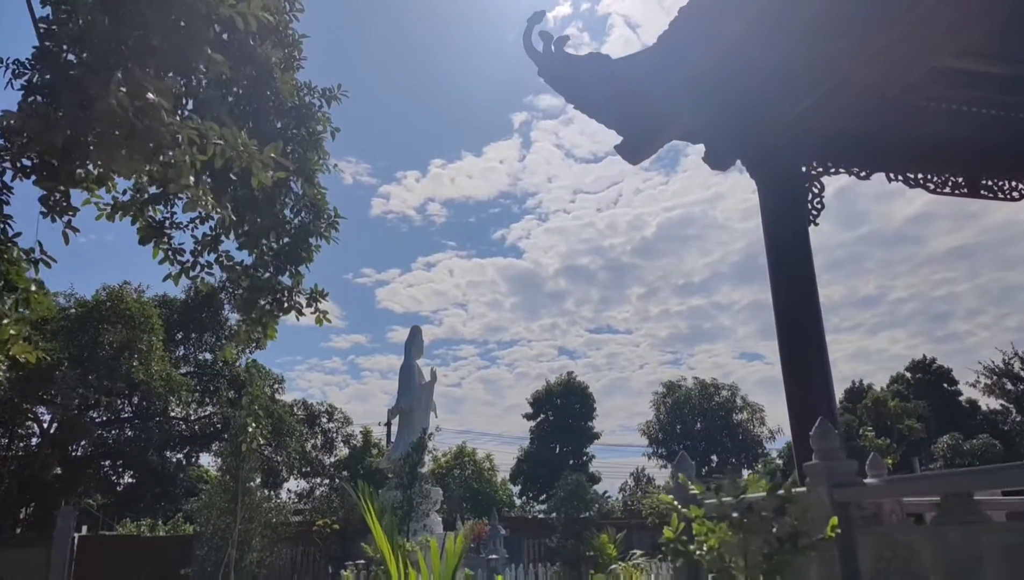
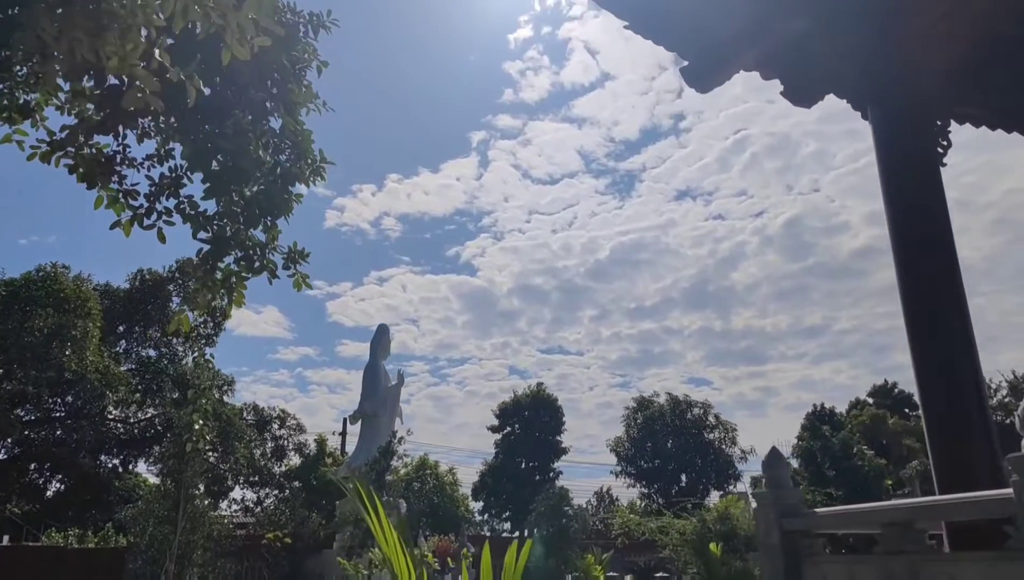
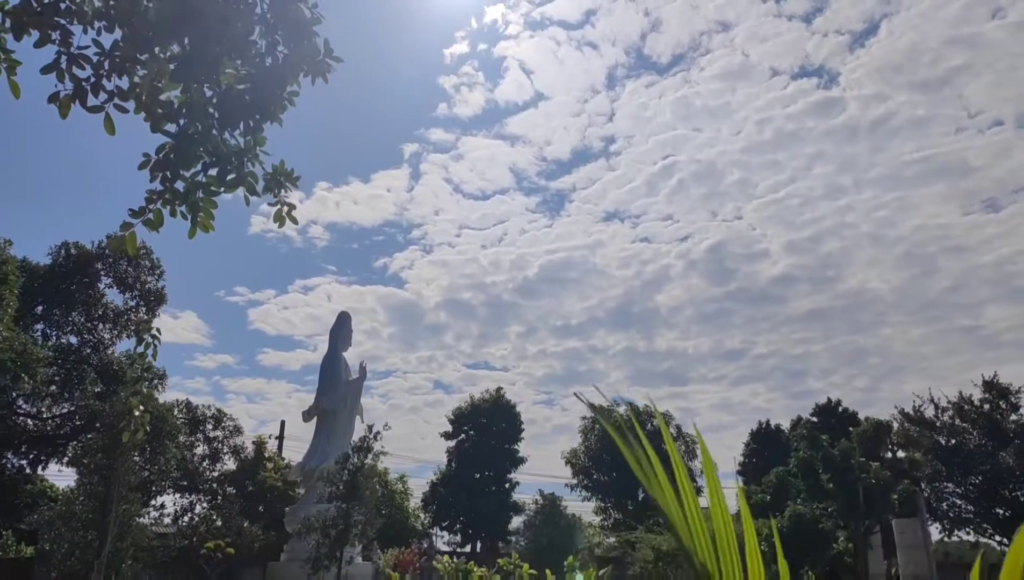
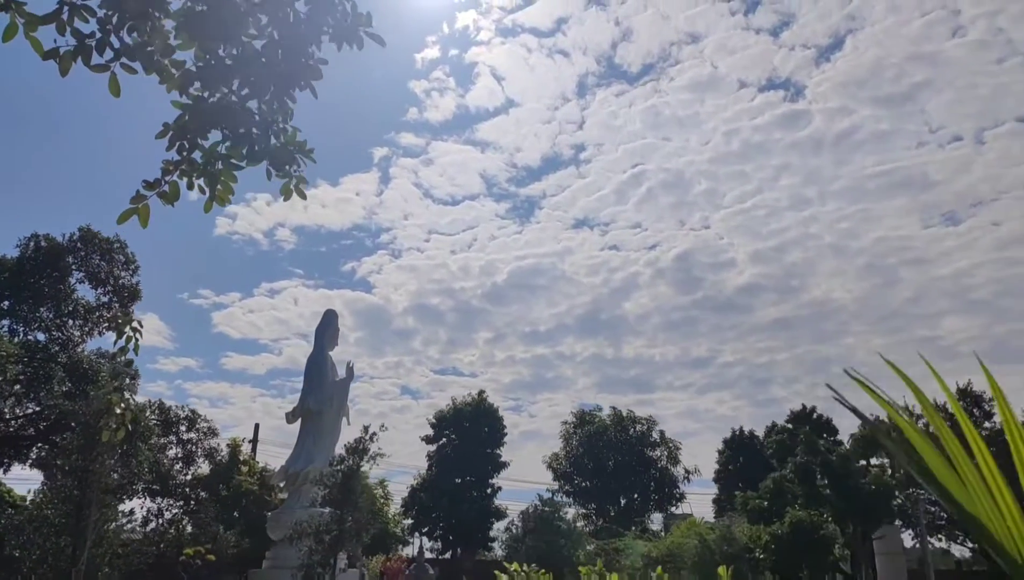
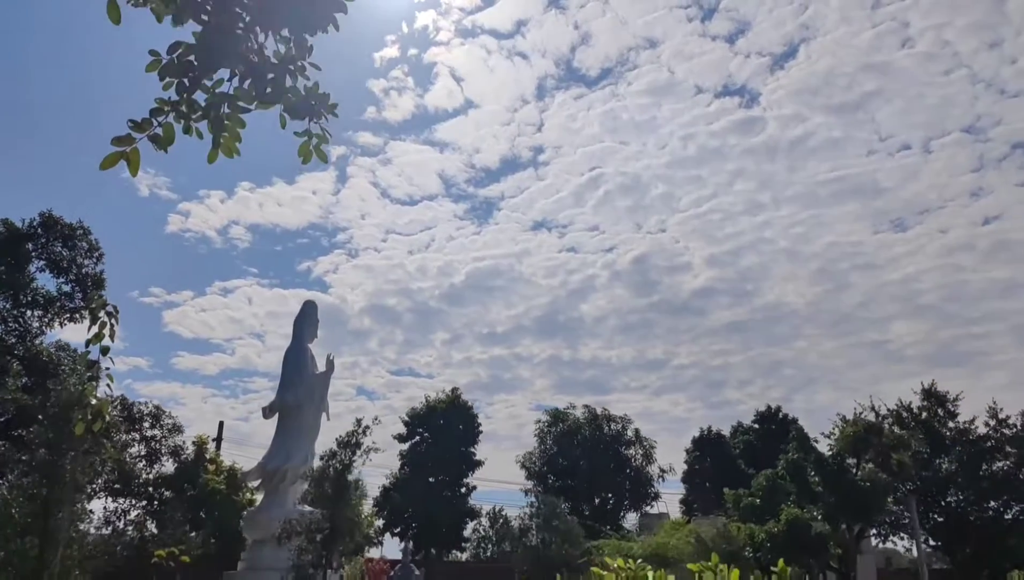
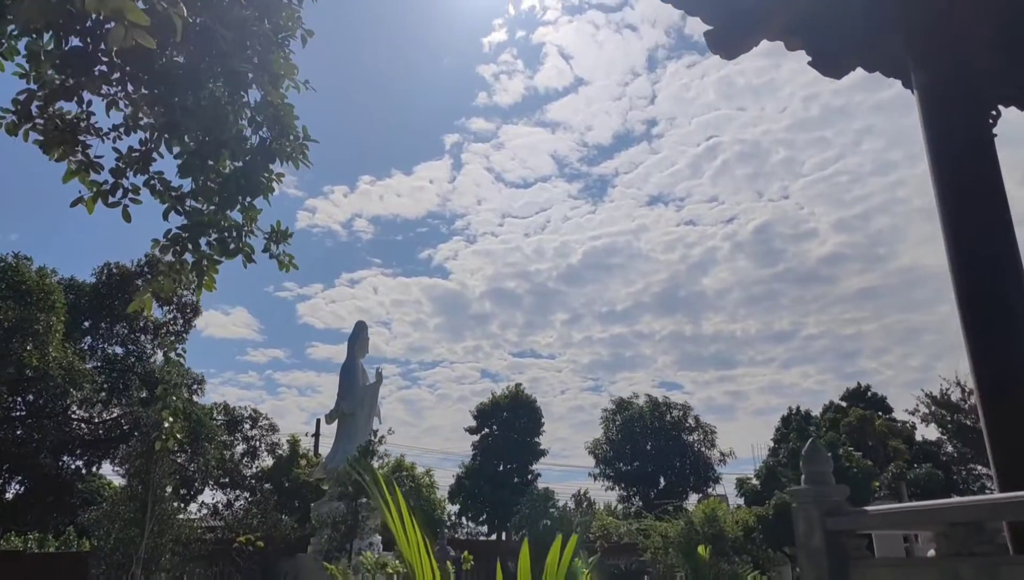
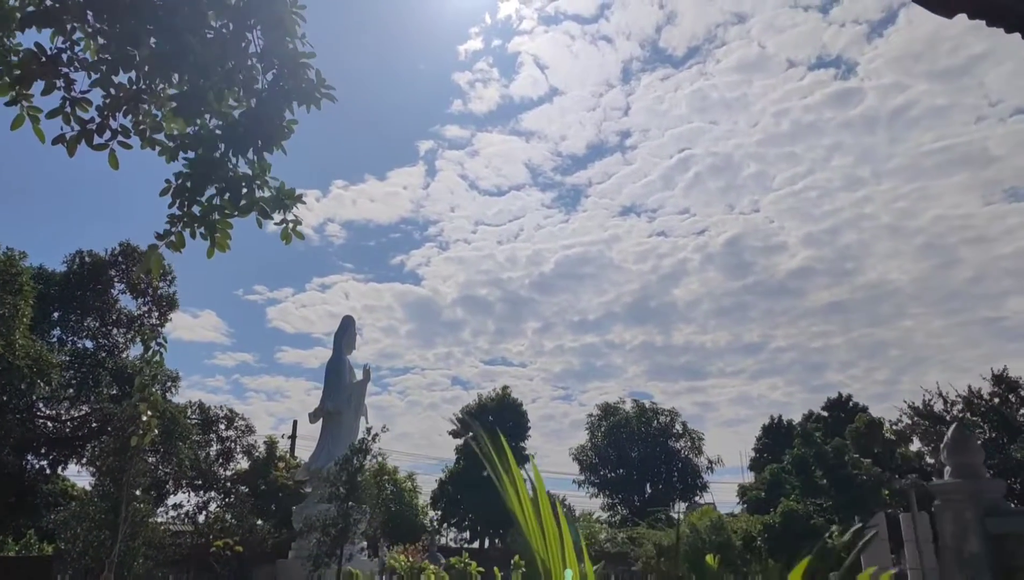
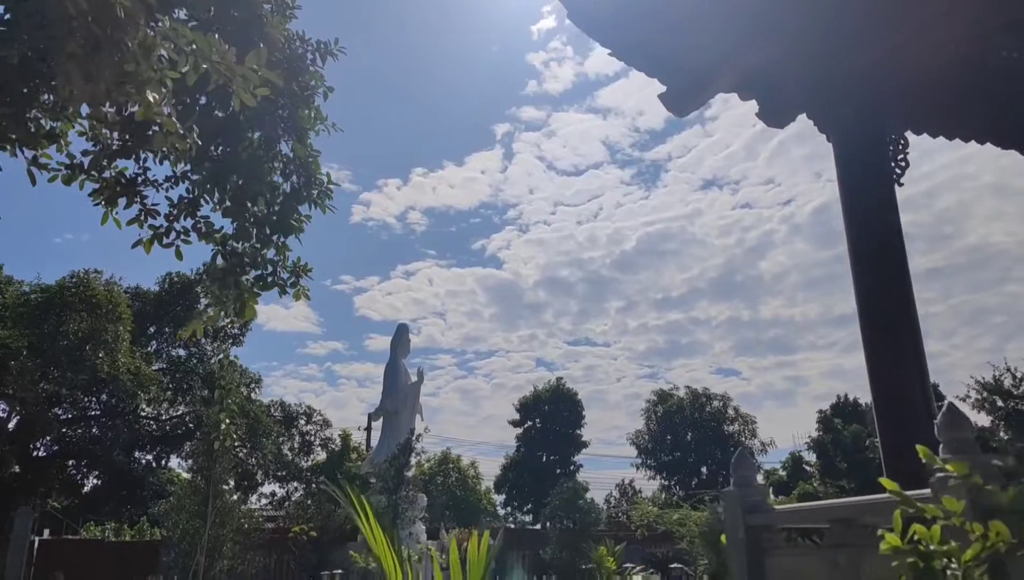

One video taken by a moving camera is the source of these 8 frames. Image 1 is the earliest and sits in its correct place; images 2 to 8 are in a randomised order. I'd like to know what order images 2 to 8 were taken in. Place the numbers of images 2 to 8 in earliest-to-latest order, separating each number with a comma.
8, 2, 6, 7, 3, 4, 5
